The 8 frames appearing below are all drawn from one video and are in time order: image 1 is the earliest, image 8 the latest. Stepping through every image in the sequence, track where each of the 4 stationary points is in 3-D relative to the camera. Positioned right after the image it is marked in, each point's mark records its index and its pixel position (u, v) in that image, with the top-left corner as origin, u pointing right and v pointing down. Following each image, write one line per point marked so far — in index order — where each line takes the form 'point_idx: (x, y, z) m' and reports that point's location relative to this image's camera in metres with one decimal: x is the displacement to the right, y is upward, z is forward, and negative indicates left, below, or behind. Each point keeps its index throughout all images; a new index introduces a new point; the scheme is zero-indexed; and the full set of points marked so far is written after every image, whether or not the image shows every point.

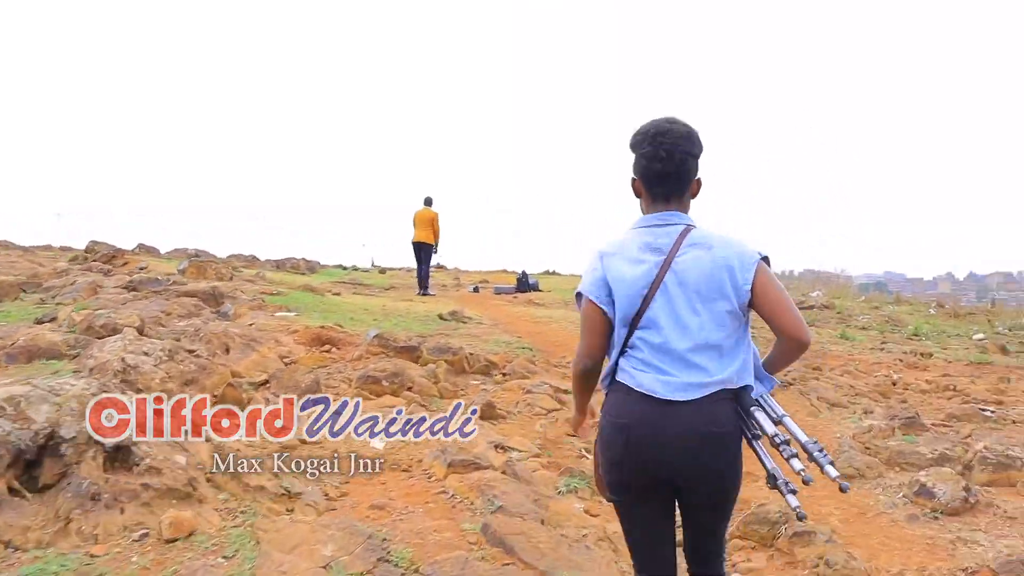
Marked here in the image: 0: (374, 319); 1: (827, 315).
0: (-1.2, -0.3, +9.1) m
1: (+4.3, -0.4, +14.4) m
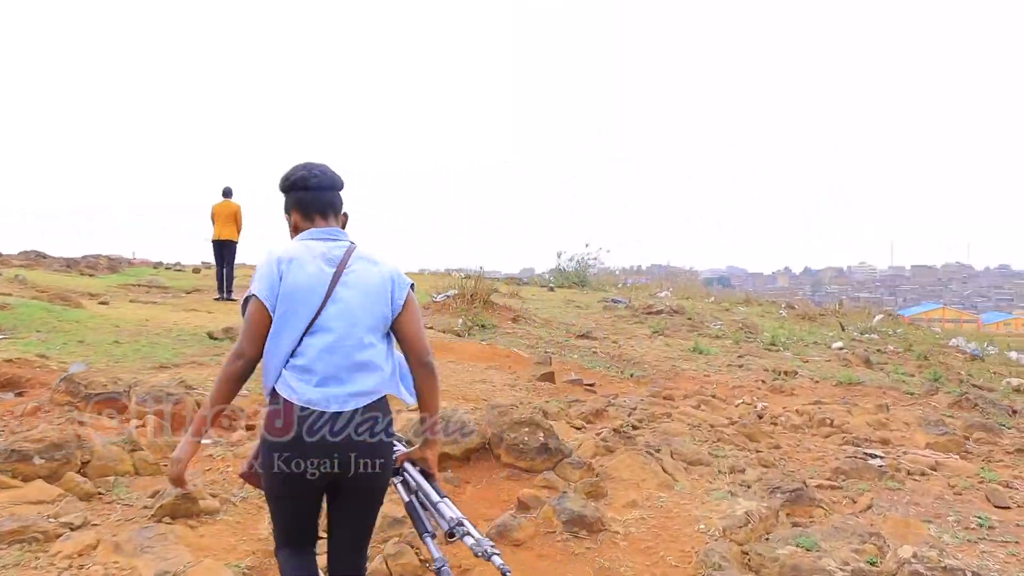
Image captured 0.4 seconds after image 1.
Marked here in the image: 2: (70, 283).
0: (-2.6, -0.4, +7.1) m
1: (+2.0, -0.4, +13.1) m
2: (-5.7, 0.0, +13.7) m
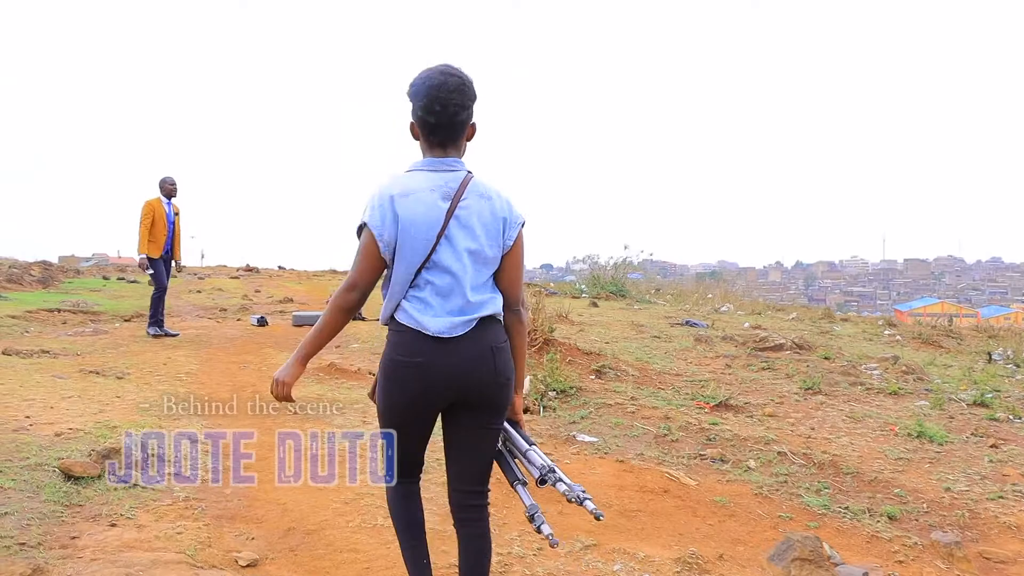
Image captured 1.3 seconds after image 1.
0: (-2.0, -0.6, +3.1) m
1: (+2.6, -0.6, +9.1) m
2: (-5.2, -0.2, +9.7) m
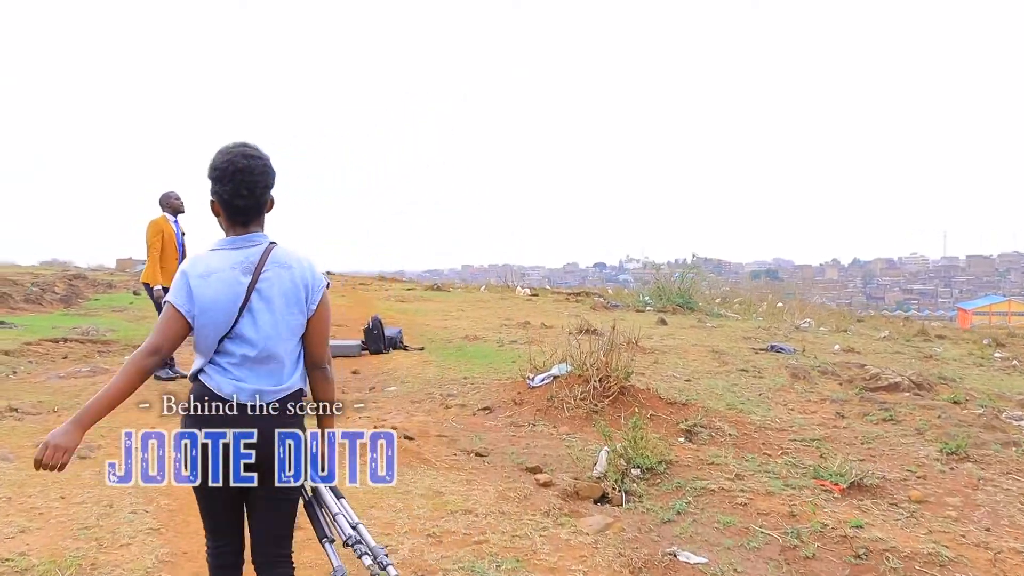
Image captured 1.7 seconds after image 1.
0: (-1.8, -0.9, +1.7) m
1: (+3.1, -0.9, +7.5) m
2: (-4.7, -0.5, +8.5) m
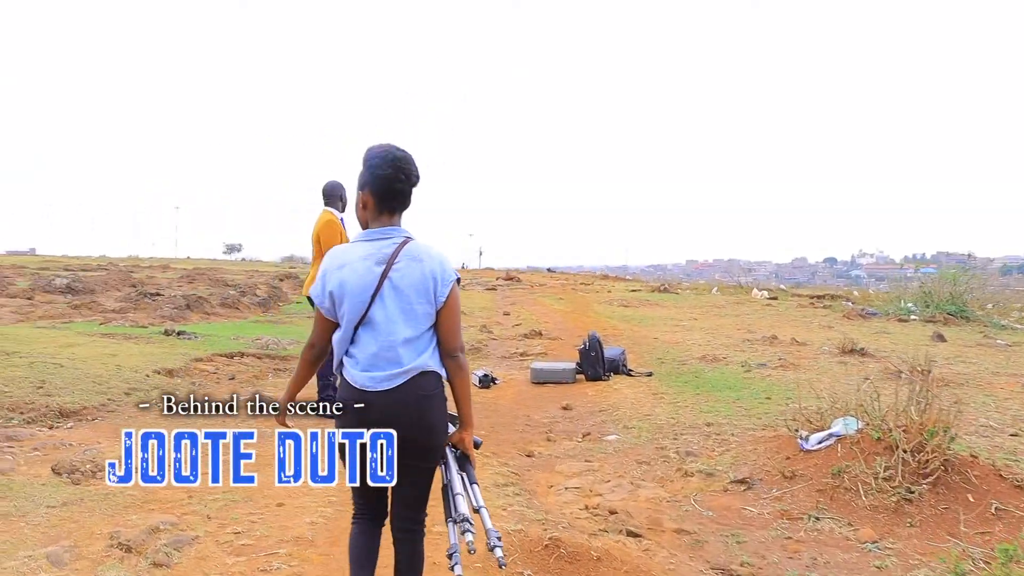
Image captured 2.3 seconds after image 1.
0: (-1.6, -1.0, +0.2) m
1: (+4.4, -1.0, +4.8) m
2: (-3.0, -0.6, +7.4) m
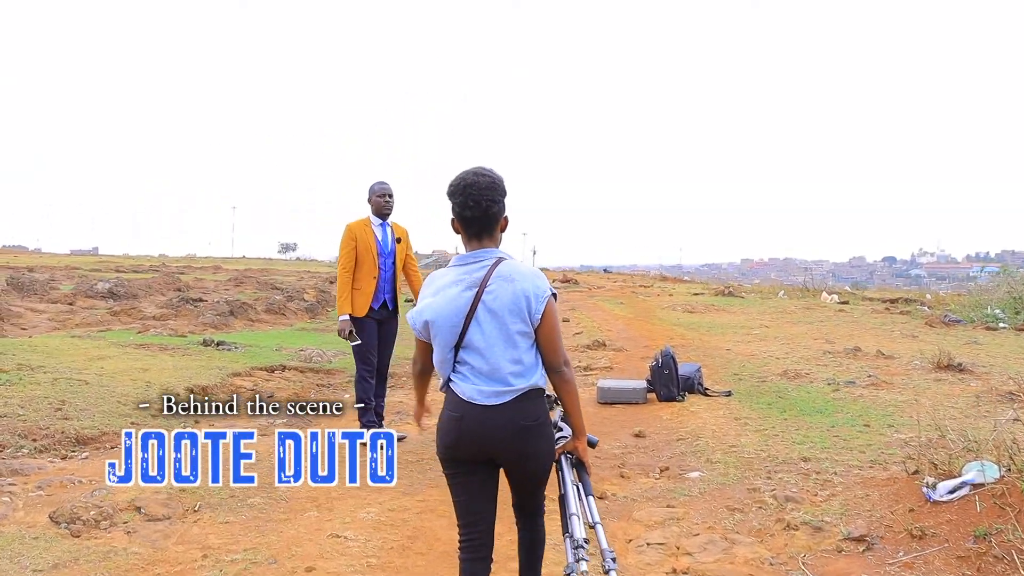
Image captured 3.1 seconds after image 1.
0: (-1.6, -1.1, -0.4) m
1: (+4.6, -1.1, +3.9) m
2: (-2.6, -0.6, +6.8) m
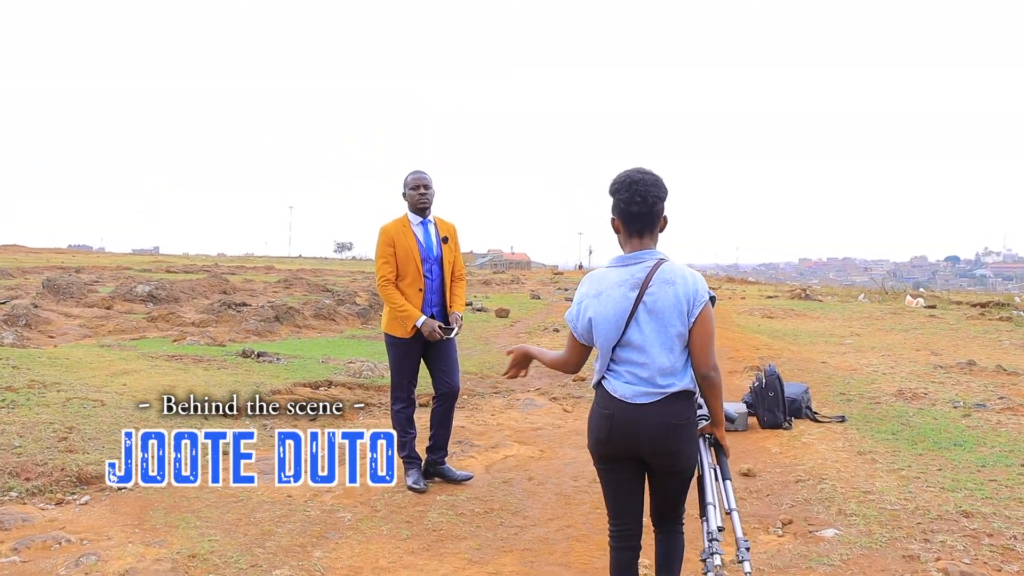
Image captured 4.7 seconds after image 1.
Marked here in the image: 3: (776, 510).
0: (-1.5, -1.1, -1.4) m
1: (+4.9, -1.1, +2.6) m
2: (-2.2, -0.7, +5.9) m
3: (+1.2, -1.0, +4.7) m
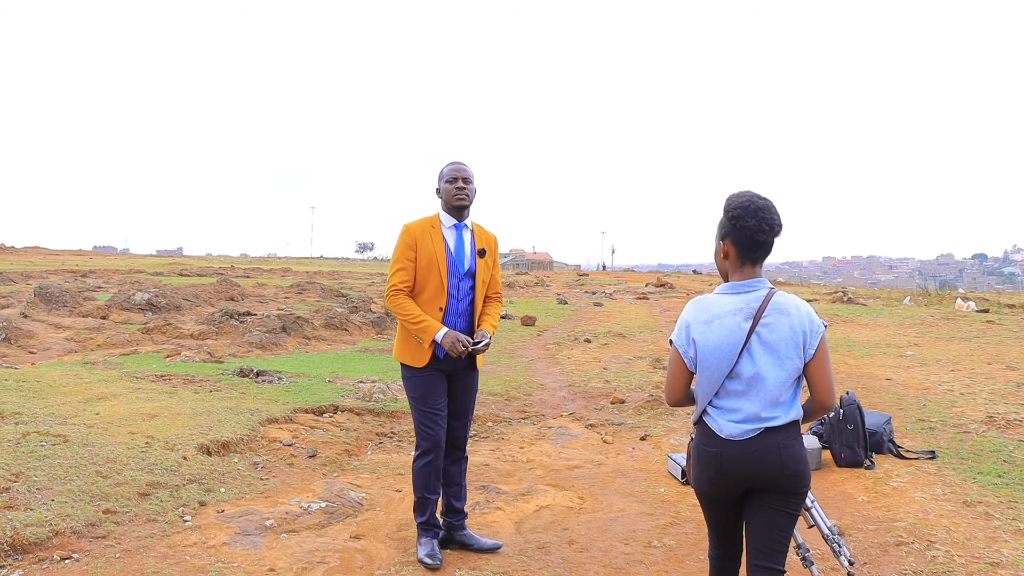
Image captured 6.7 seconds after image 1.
0: (-1.5, -1.2, -2.3) m
1: (+5.0, -1.2, +1.6) m
2: (-2.0, -0.7, +5.0) m
3: (+1.3, -1.0, +3.7) m
